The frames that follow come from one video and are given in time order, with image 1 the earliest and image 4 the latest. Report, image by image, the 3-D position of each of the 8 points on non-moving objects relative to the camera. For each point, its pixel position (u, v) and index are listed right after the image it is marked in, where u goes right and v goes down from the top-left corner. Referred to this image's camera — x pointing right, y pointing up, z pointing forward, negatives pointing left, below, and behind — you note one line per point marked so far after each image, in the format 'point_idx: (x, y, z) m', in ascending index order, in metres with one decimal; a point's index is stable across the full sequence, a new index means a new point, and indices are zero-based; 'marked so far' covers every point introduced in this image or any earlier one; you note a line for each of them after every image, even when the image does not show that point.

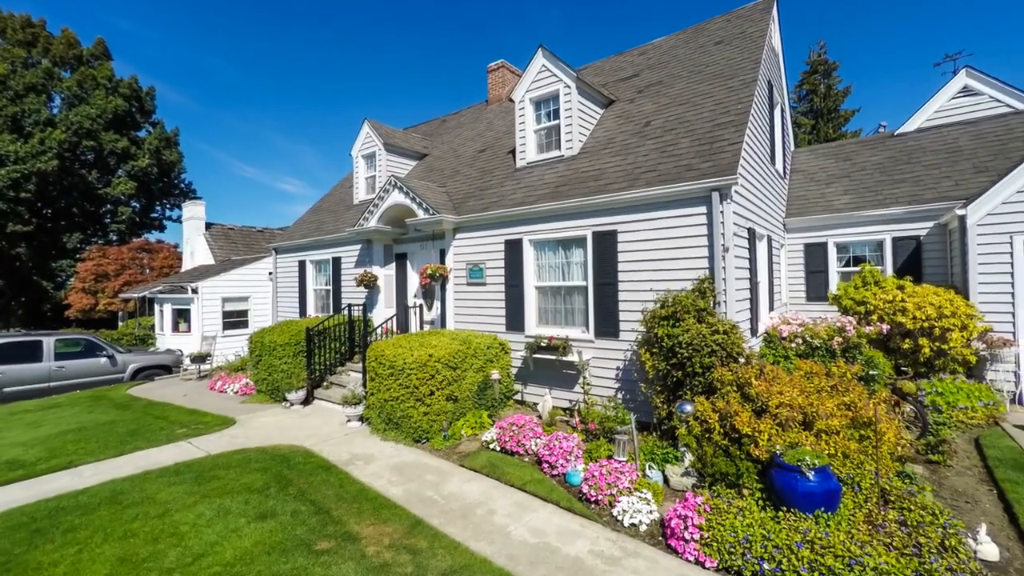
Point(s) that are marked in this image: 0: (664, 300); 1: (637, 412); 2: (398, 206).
0: (+2.1, -0.2, +6.2) m
1: (+1.9, -1.9, +7.0) m
2: (-2.6, +1.8, +9.9) m
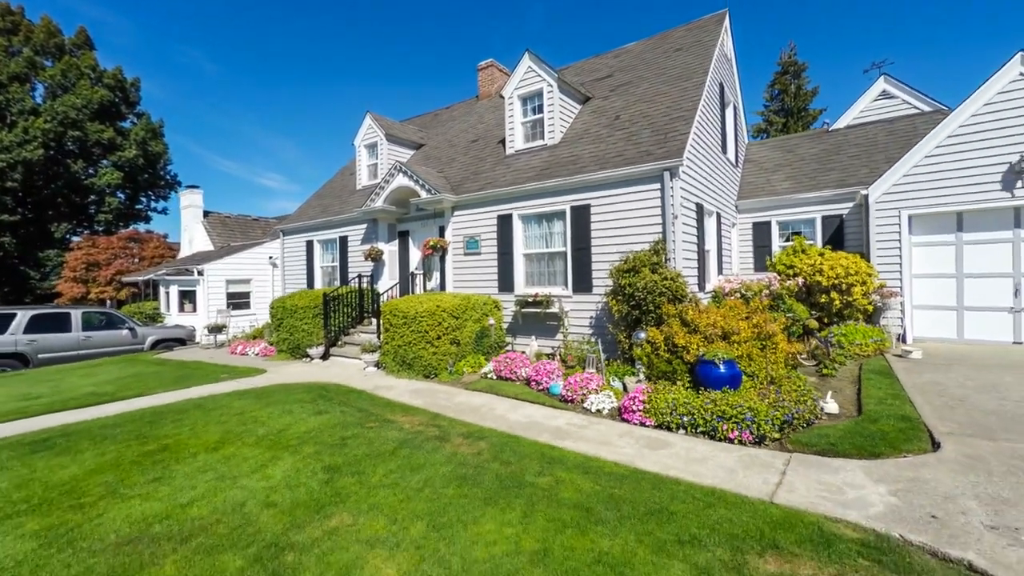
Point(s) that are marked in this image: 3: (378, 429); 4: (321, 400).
0: (+2.0, +0.5, +7.8) m
1: (+1.8, -1.2, +8.7) m
2: (-2.8, +2.6, +11.4) m
3: (-1.7, -1.8, +5.6) m
4: (-3.0, -1.8, +7.0) m
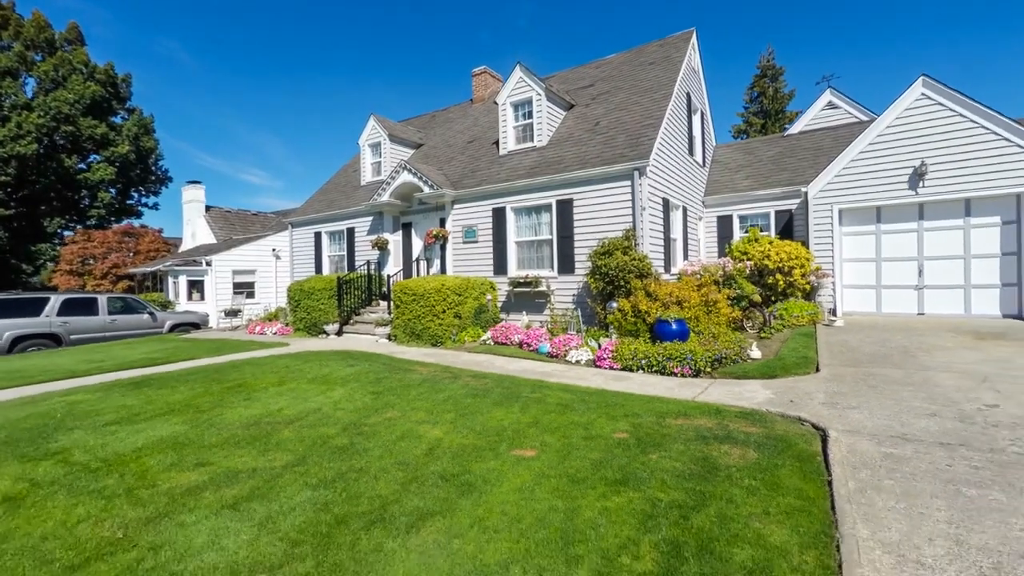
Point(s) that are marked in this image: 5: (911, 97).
0: (+1.9, +1.0, +9.4) m
1: (+1.7, -0.8, +10.3) m
2: (-3.0, +3.0, +12.8) m
3: (-1.7, -1.4, +7.1) m
4: (-3.1, -1.3, +8.4) m
5: (+8.5, +4.1, +9.6) m
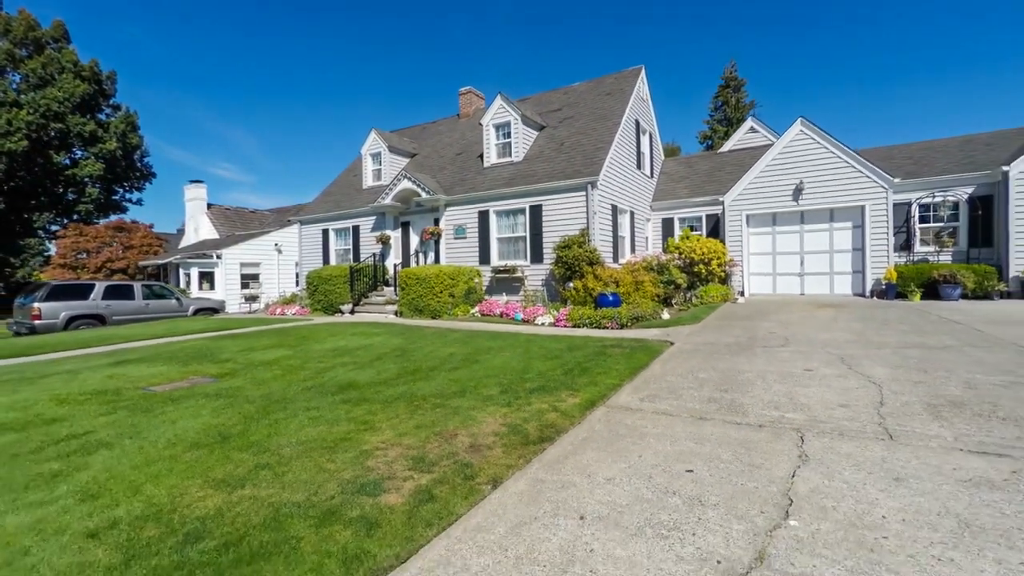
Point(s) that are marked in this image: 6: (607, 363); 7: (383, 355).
0: (+1.4, +1.4, +12.3) m
1: (+1.2, -0.4, +13.2) m
2: (-3.6, +3.4, +15.5) m
3: (-2.1, -1.0, +9.8) m
4: (-3.5, -0.9, +11.1) m
5: (+8.1, +4.5, +12.8) m
6: (+1.2, -0.9, +5.5) m
7: (-1.9, -1.0, +6.7) m
